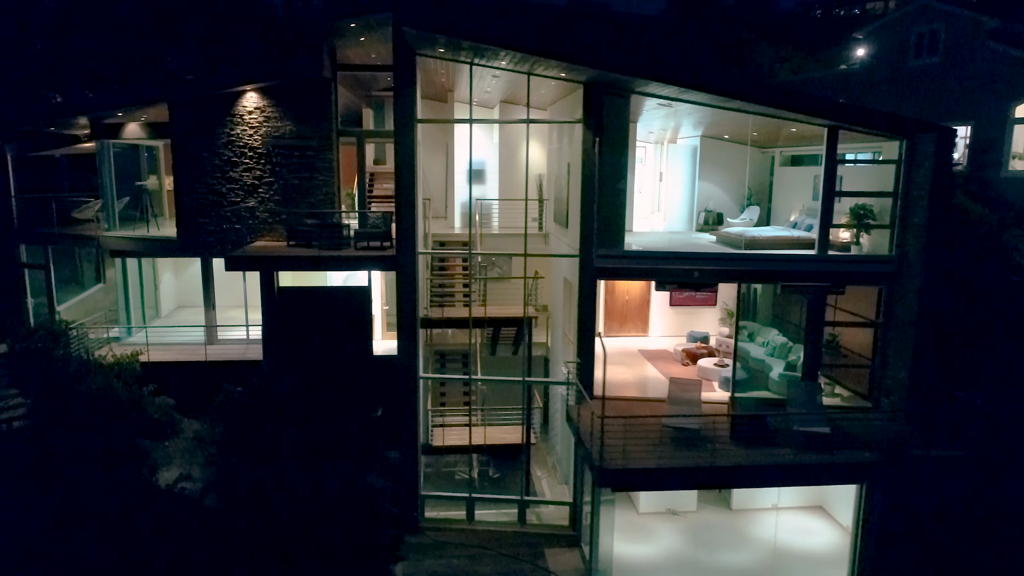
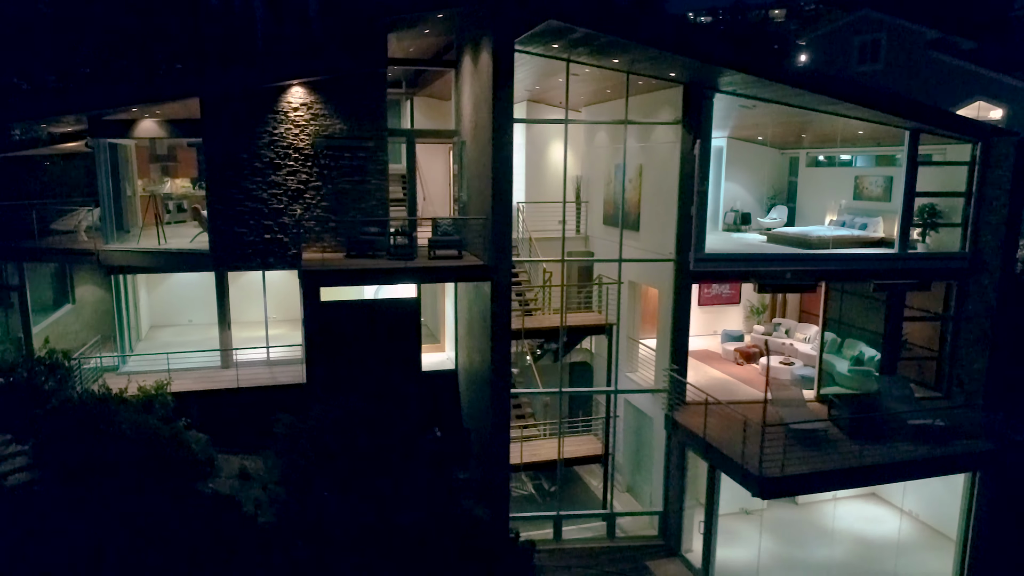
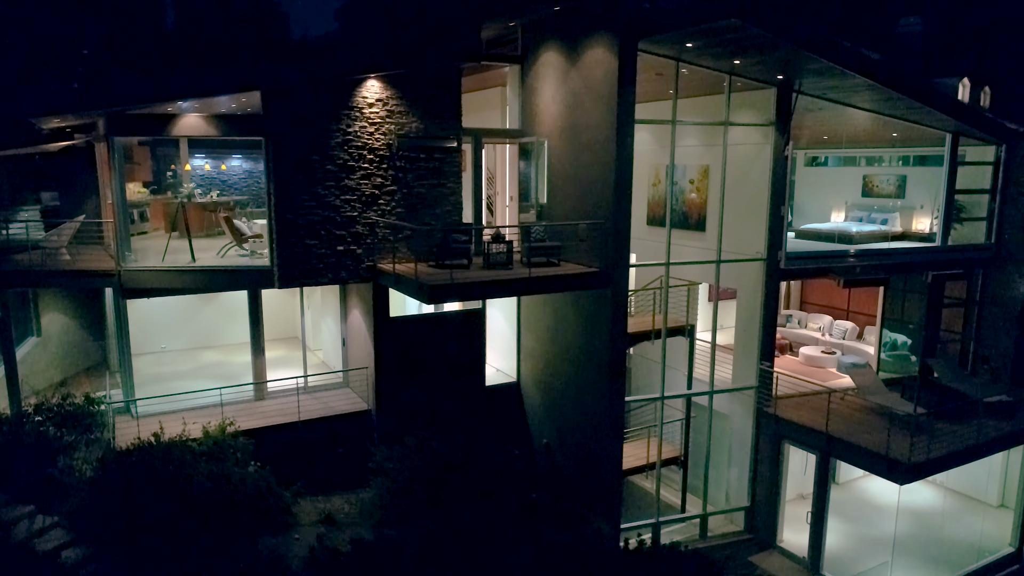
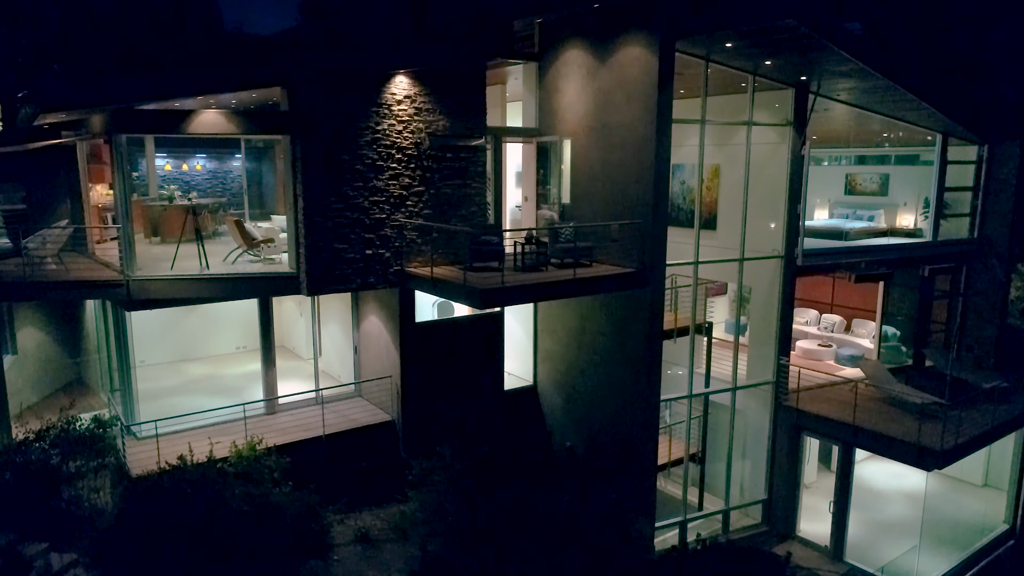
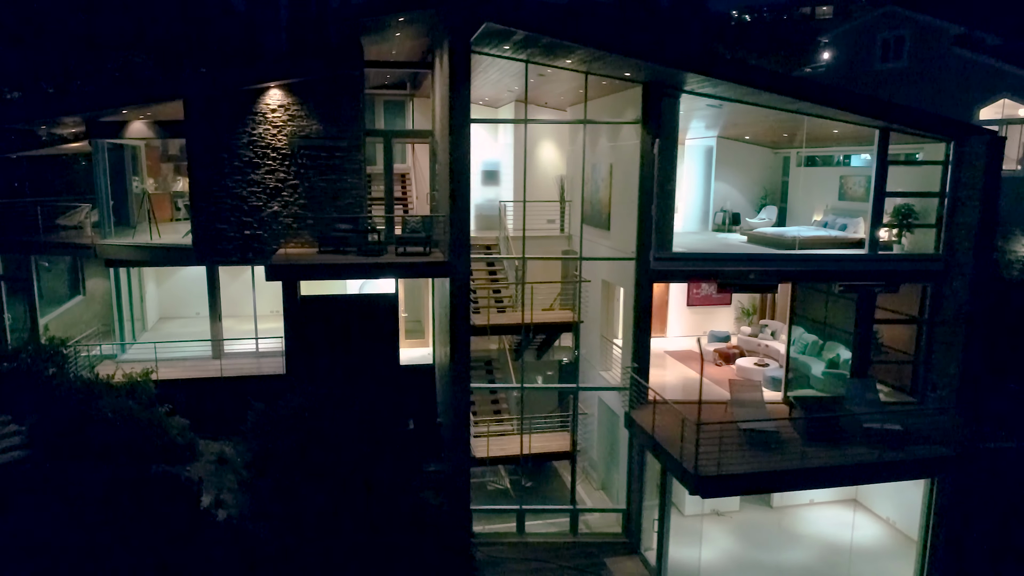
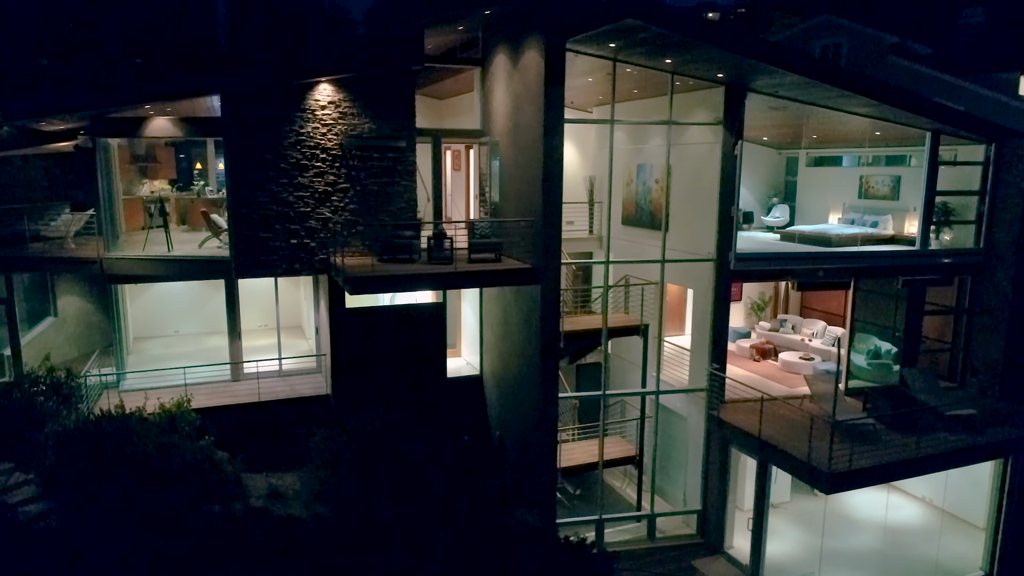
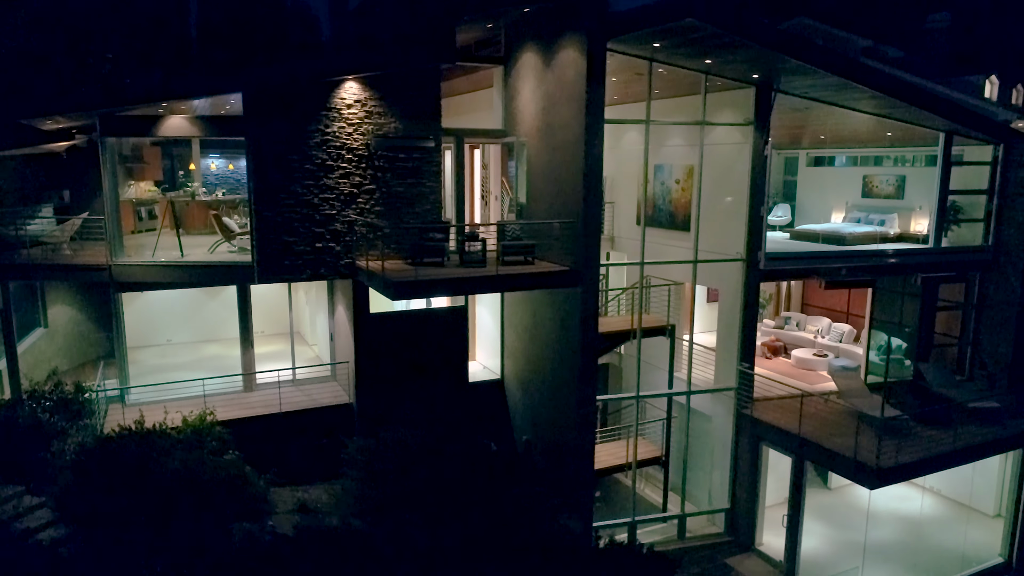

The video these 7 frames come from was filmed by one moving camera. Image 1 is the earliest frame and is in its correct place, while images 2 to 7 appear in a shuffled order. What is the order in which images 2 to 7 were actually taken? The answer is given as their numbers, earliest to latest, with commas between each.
5, 2, 6, 7, 3, 4
